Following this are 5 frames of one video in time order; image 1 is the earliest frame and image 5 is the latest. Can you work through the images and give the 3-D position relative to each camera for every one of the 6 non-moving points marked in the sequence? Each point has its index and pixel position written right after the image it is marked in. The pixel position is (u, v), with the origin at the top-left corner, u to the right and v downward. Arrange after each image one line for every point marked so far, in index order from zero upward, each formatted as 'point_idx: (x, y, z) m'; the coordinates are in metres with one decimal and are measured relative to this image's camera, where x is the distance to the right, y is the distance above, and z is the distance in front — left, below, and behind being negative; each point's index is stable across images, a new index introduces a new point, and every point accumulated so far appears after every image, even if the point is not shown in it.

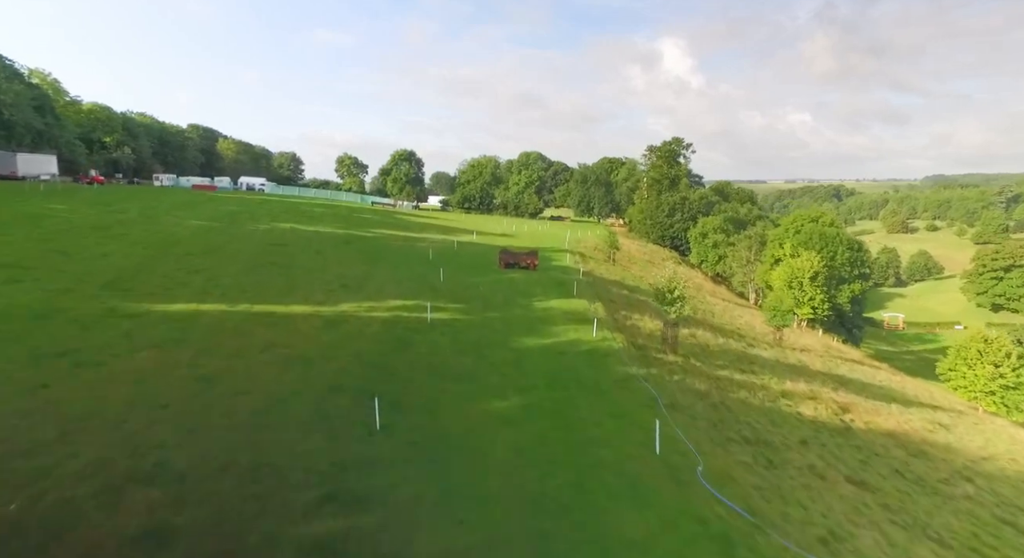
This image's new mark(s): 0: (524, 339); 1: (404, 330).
0: (+0.4, -2.0, +19.6) m
1: (-3.5, -1.7, +19.1) m
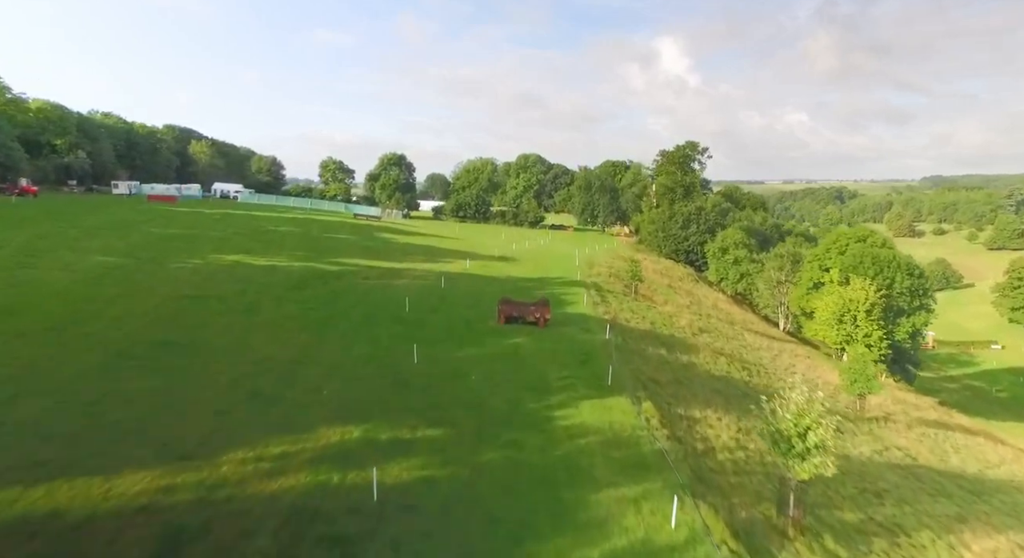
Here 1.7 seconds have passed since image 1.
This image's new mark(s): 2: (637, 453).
0: (+0.6, -4.8, +10.4) m
1: (-3.3, -4.5, +9.9) m
2: (+3.1, -4.3, +14.6) m
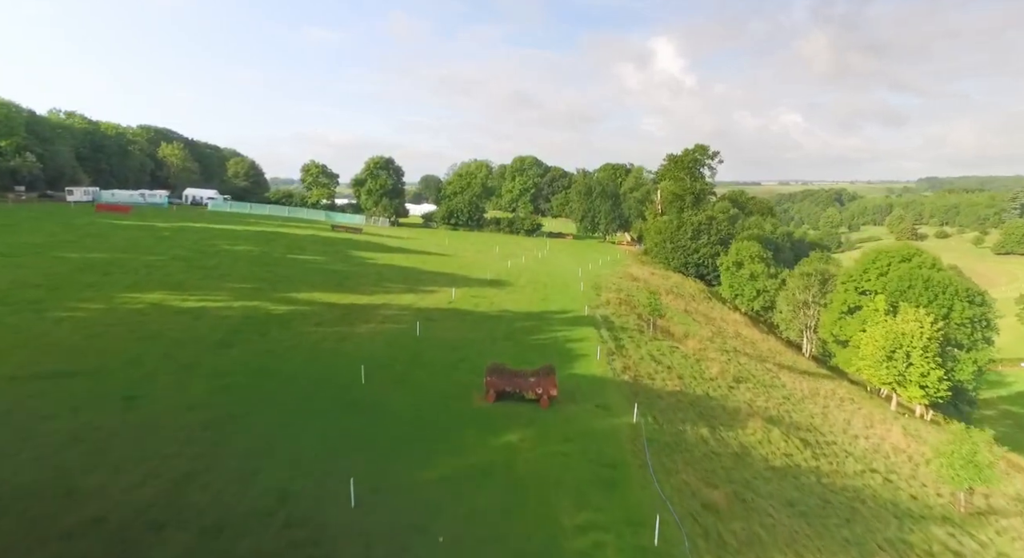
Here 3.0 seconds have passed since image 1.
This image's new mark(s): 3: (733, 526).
0: (+0.5, -7.0, +2.9) m
1: (-3.4, -6.6, +2.5) m
2: (+3.0, -6.5, +7.2) m
3: (+5.8, -6.3, +15.2) m
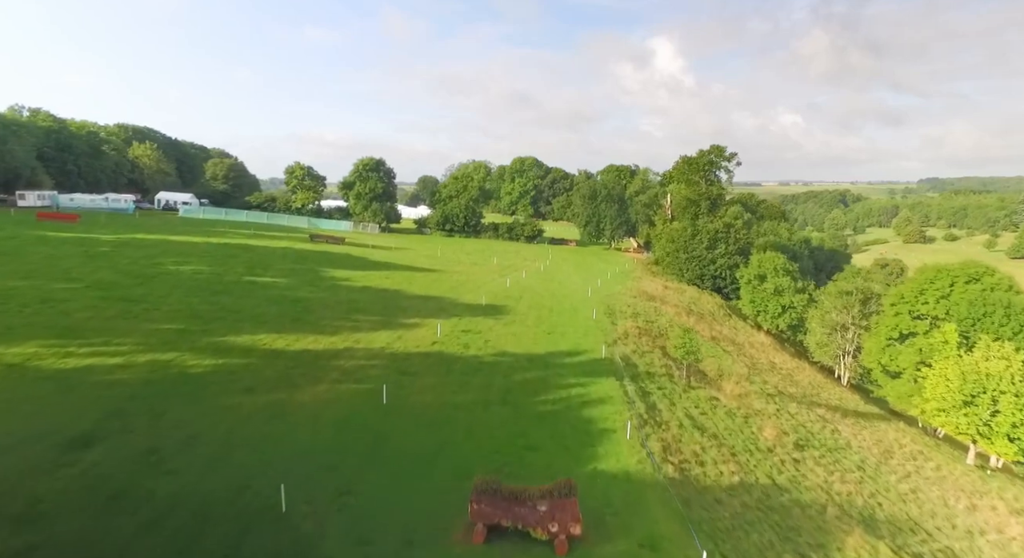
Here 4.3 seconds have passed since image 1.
0: (+0.5, -8.7, -4.4) m
1: (-3.4, -8.4, -4.9) m
2: (+3.0, -8.2, -0.1) m
3: (+5.8, -8.1, +7.8) m
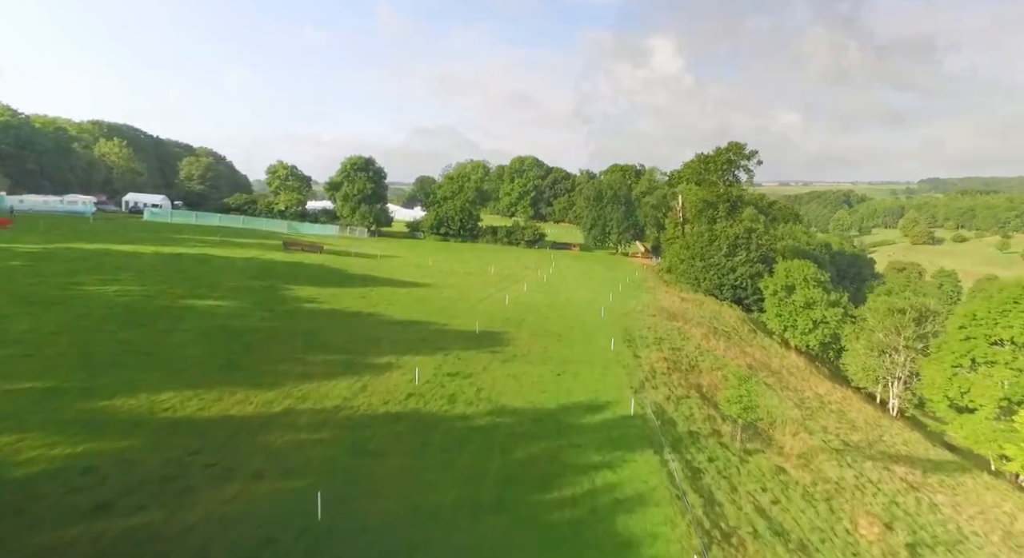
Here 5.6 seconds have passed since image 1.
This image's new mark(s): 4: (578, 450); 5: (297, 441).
0: (+0.6, -9.9, -11.7) m
1: (-3.3, -9.6, -12.2) m
2: (+3.0, -9.4, -7.4) m
3: (+5.8, -9.3, +0.5) m
4: (+2.2, -5.7, +19.3) m
5: (-6.5, -4.8, +17.8) m
